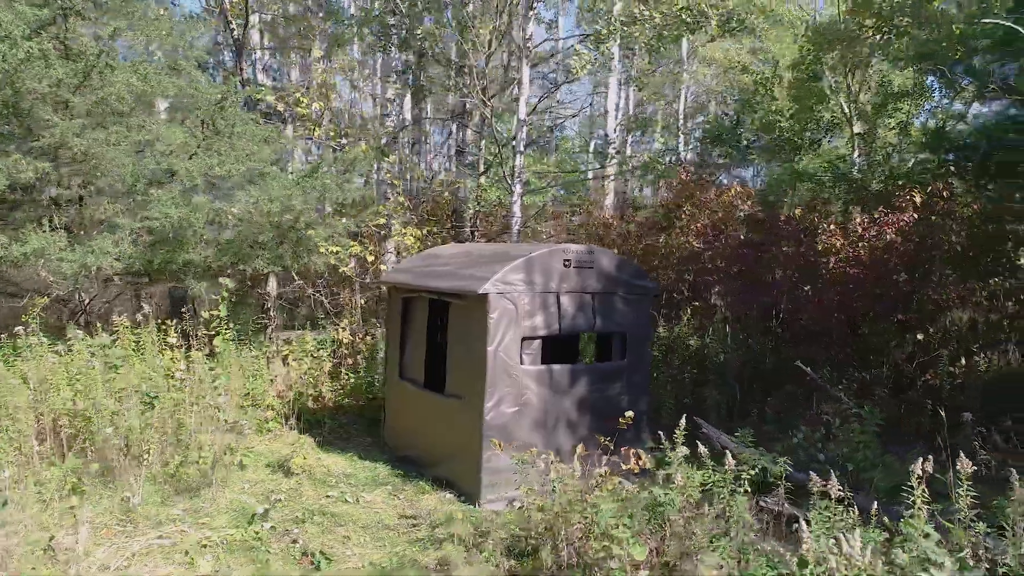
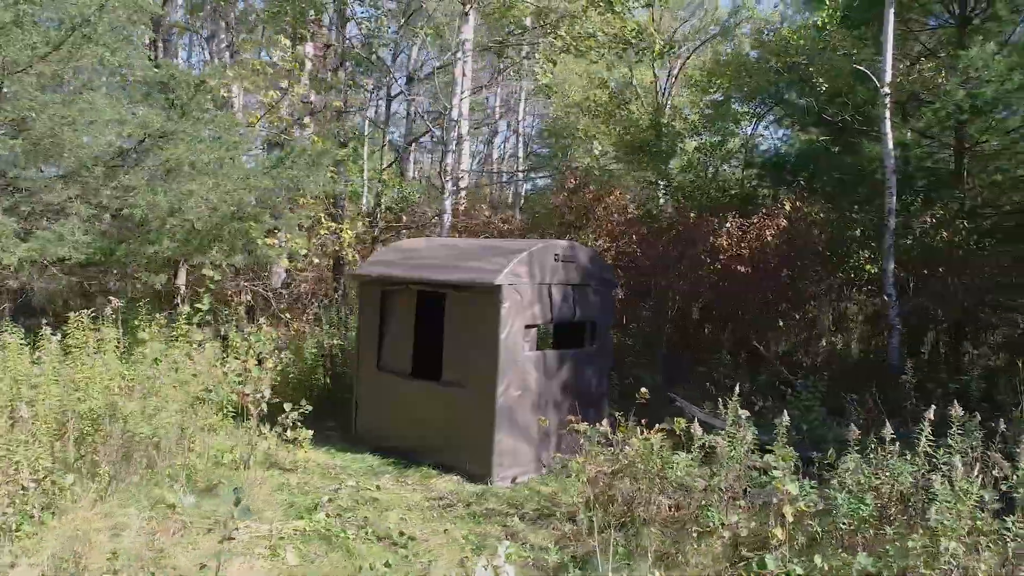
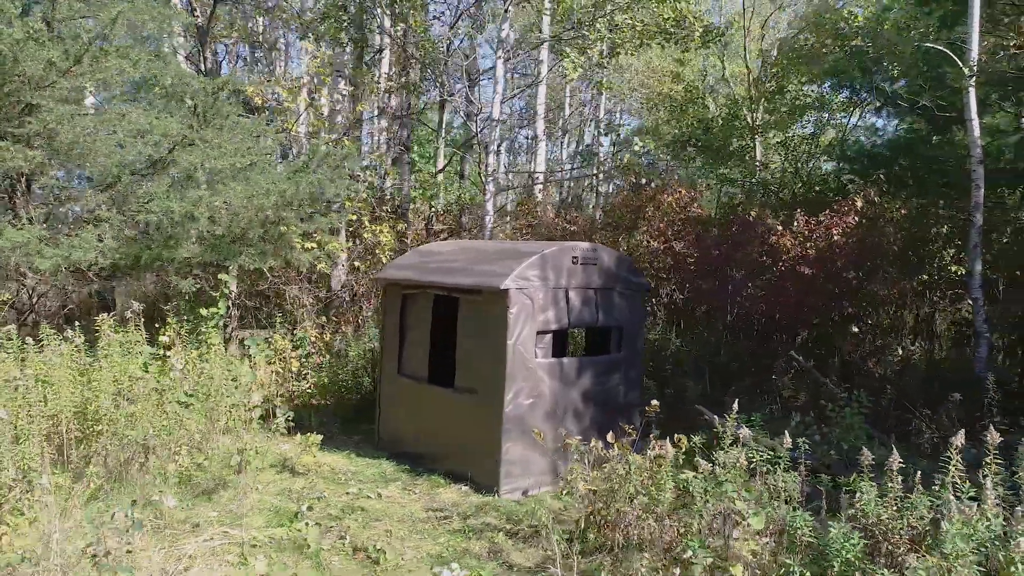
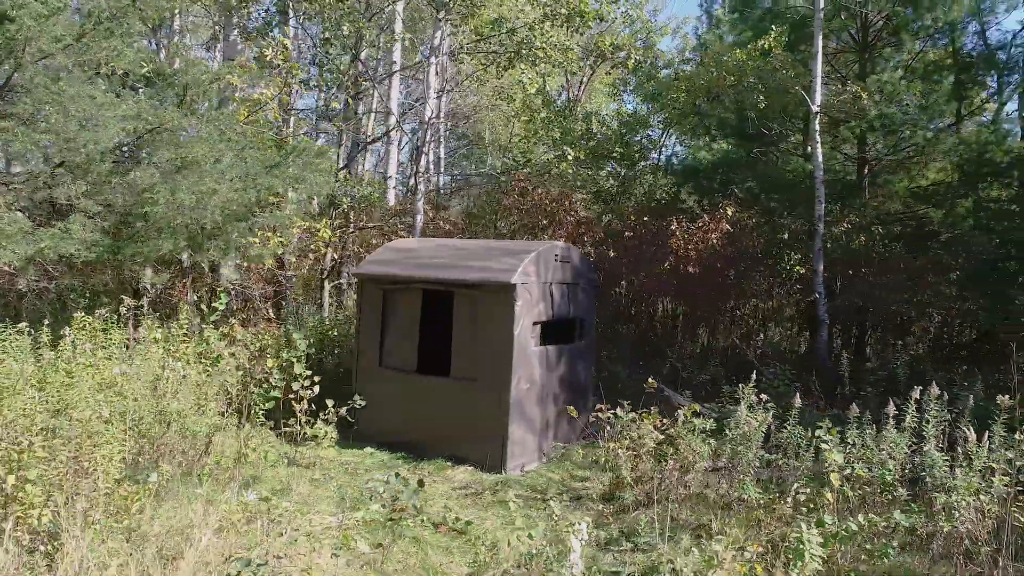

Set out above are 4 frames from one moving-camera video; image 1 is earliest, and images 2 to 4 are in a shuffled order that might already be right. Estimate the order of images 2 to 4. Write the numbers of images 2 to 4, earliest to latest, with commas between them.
3, 2, 4
